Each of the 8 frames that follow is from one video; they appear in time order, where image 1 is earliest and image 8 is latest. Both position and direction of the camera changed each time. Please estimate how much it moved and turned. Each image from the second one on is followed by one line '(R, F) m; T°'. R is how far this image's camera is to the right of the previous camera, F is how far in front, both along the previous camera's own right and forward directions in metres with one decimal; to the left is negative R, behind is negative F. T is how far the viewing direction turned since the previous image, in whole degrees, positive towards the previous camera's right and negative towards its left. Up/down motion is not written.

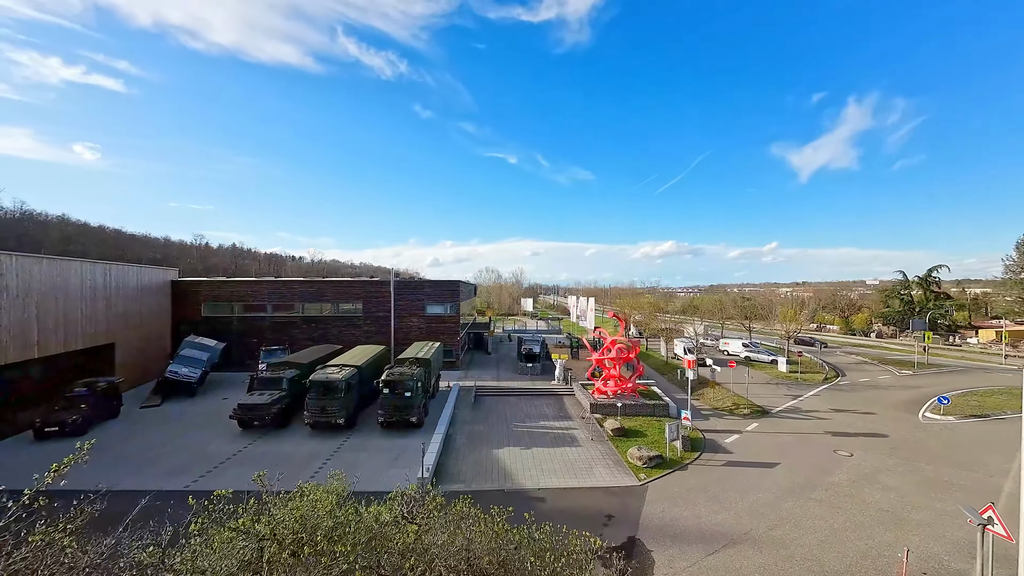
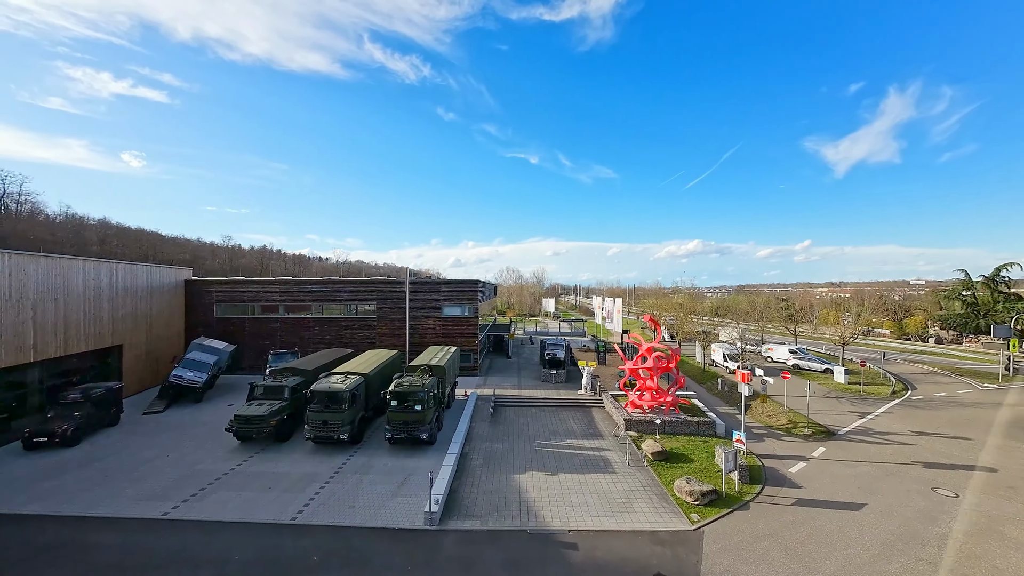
(-0.1, +2.0) m; -3°
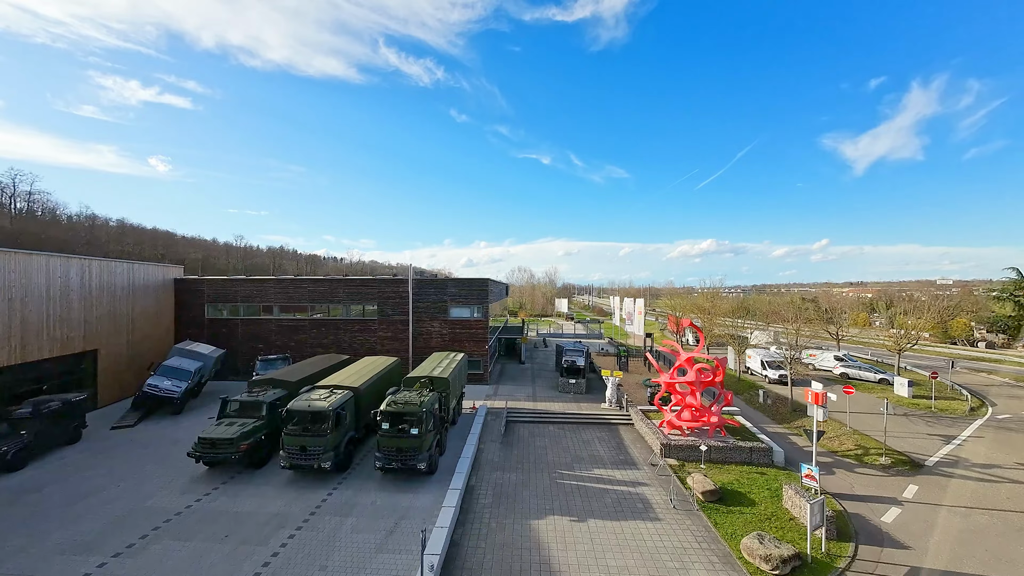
(-0.1, +2.6) m; -2°
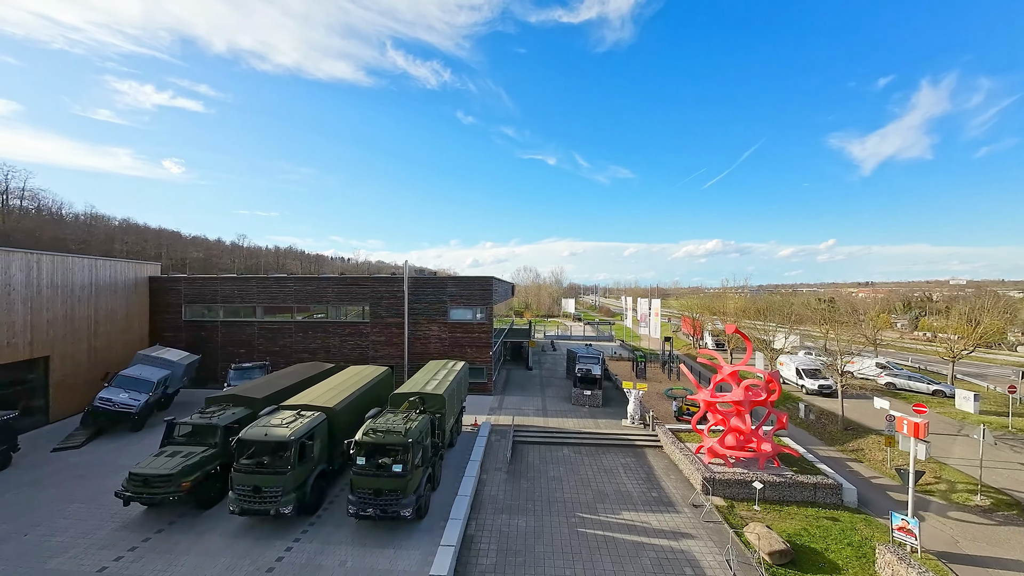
(-0.1, +2.6) m; -1°
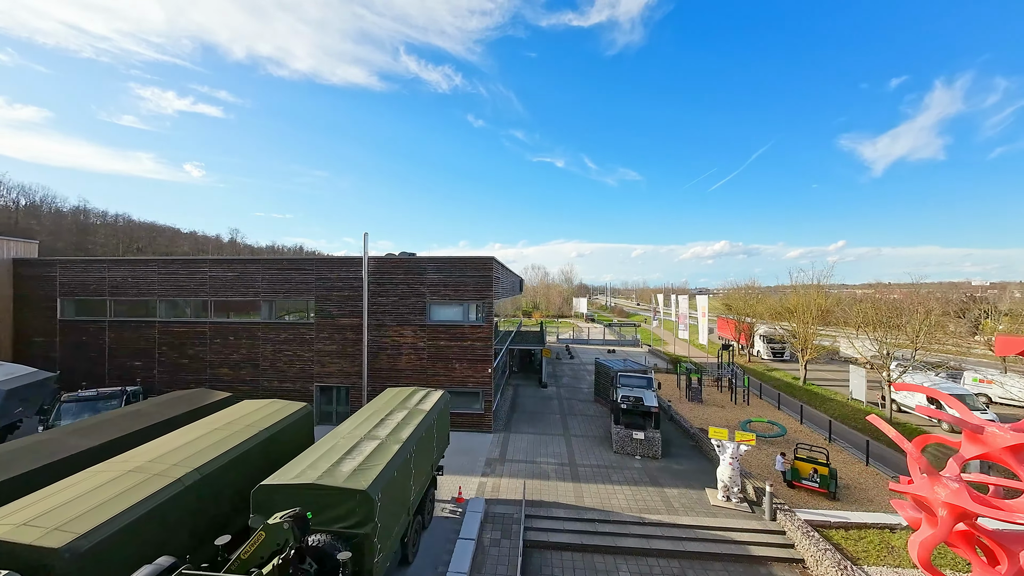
(-0.1, +7.1) m; -1°
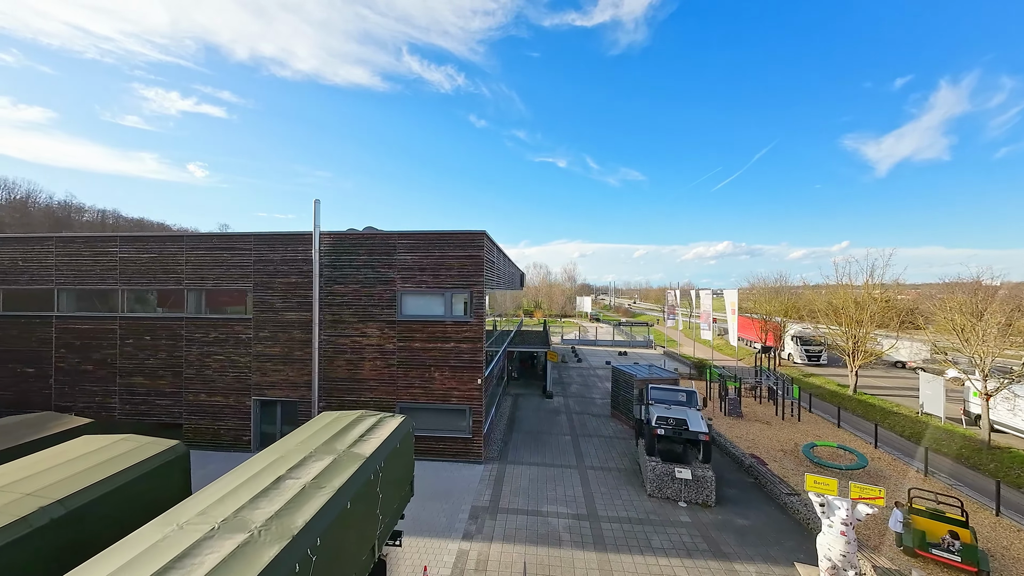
(+0.2, +3.6) m; 0°
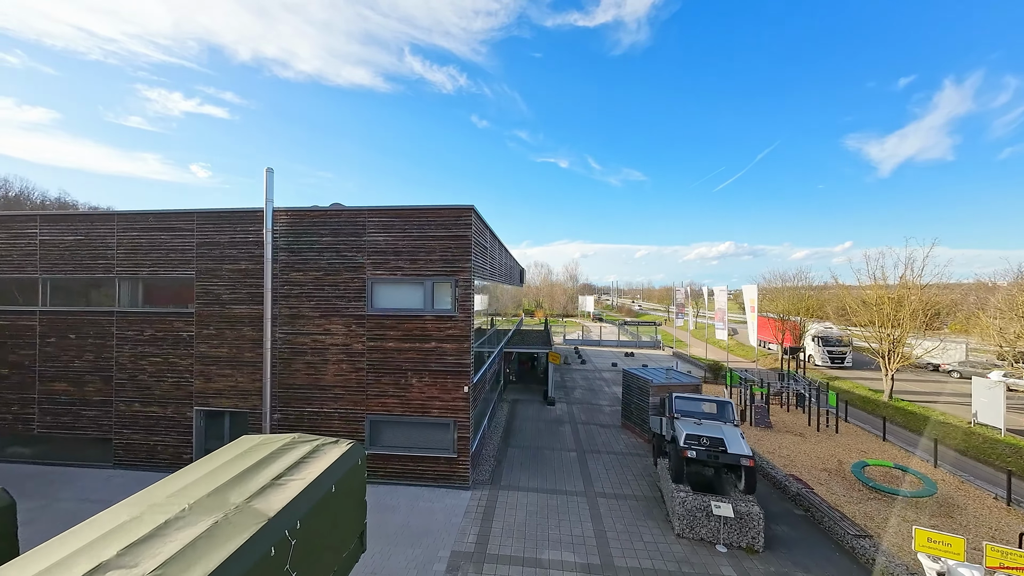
(+0.2, +2.0) m; 0°
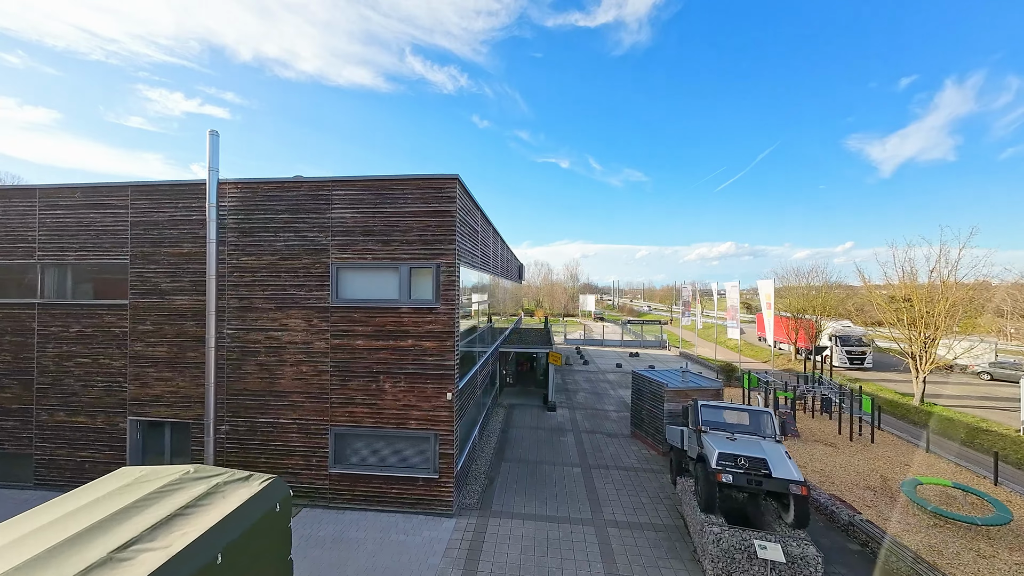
(+0.2, +1.6) m; 0°
